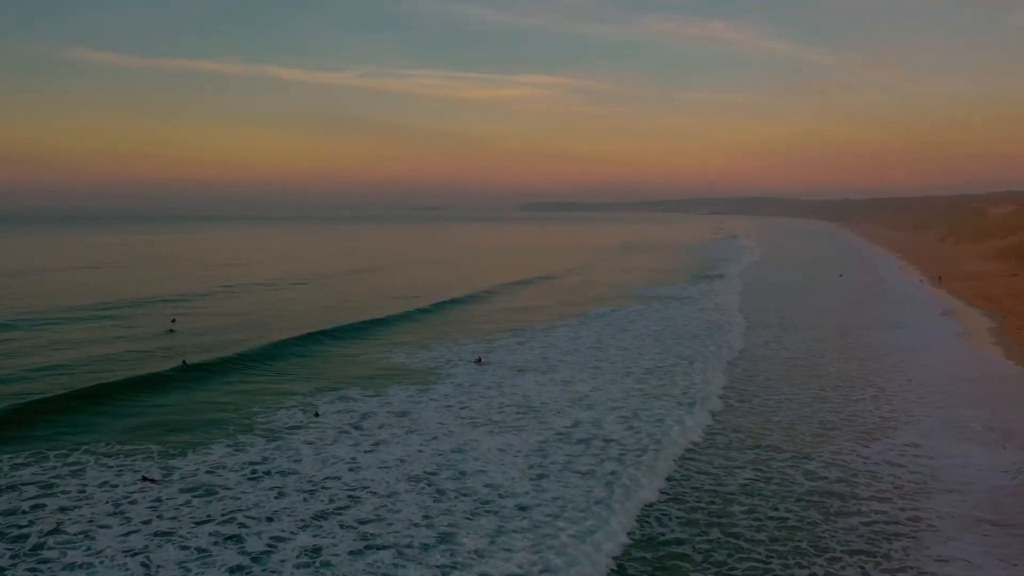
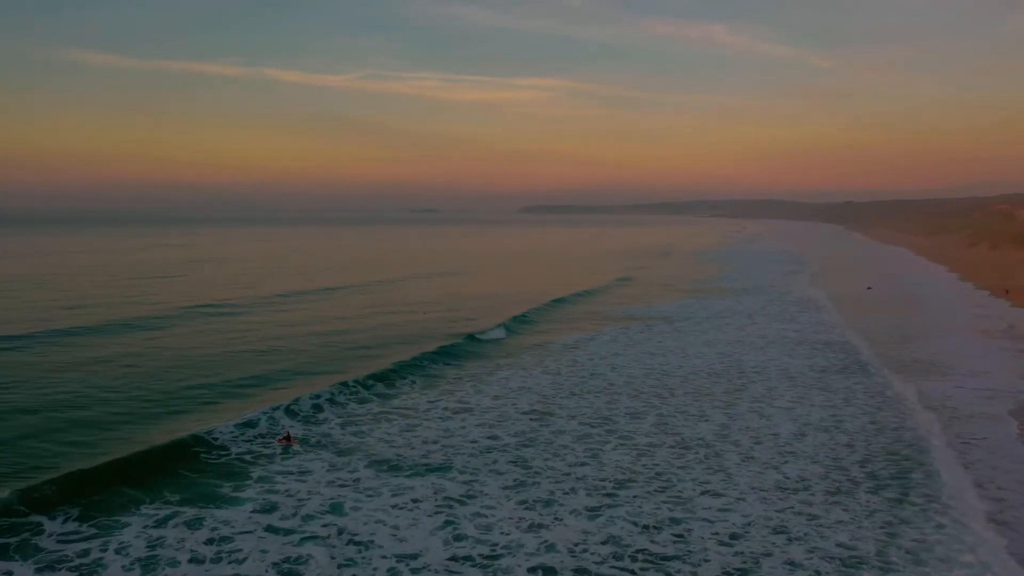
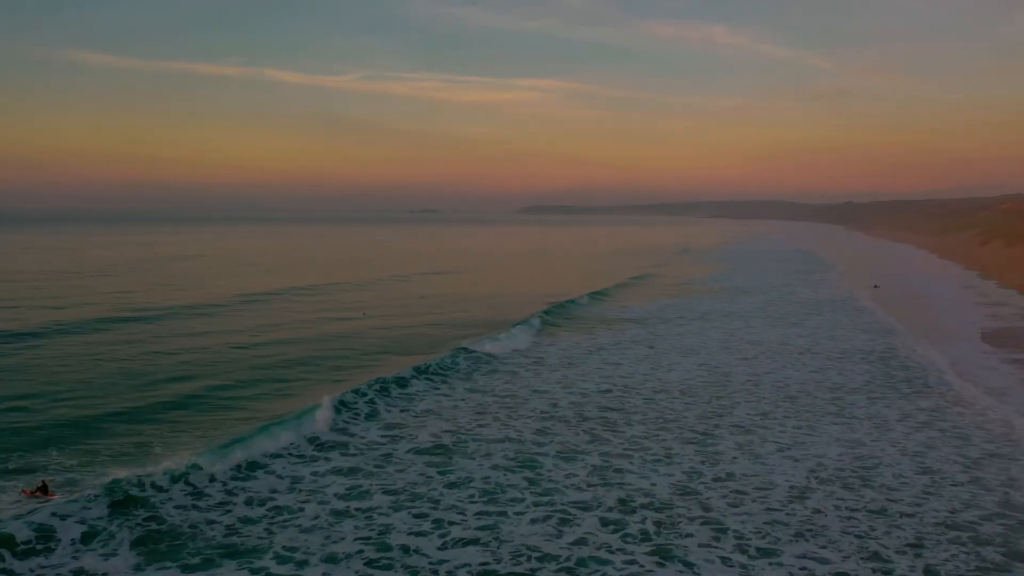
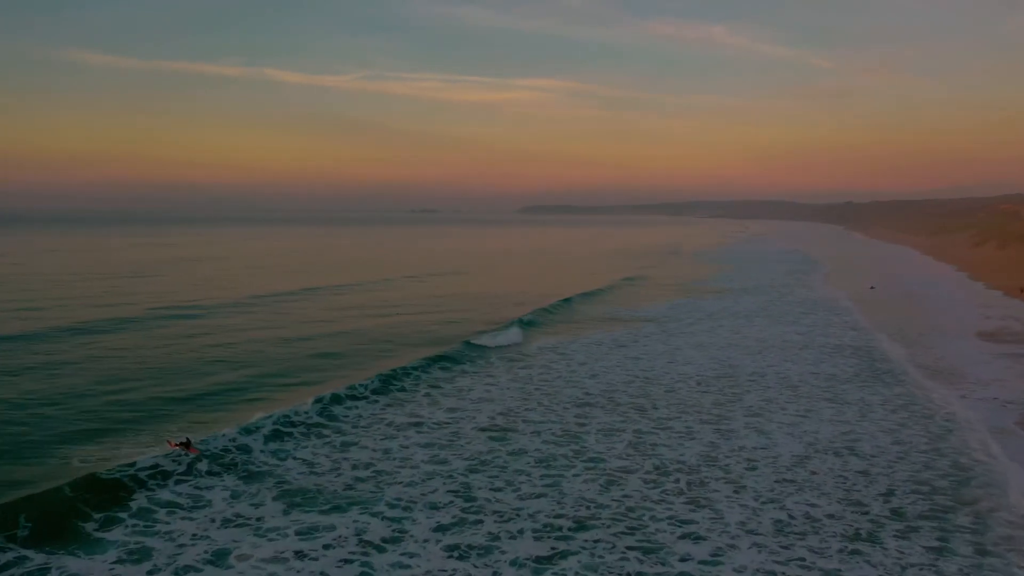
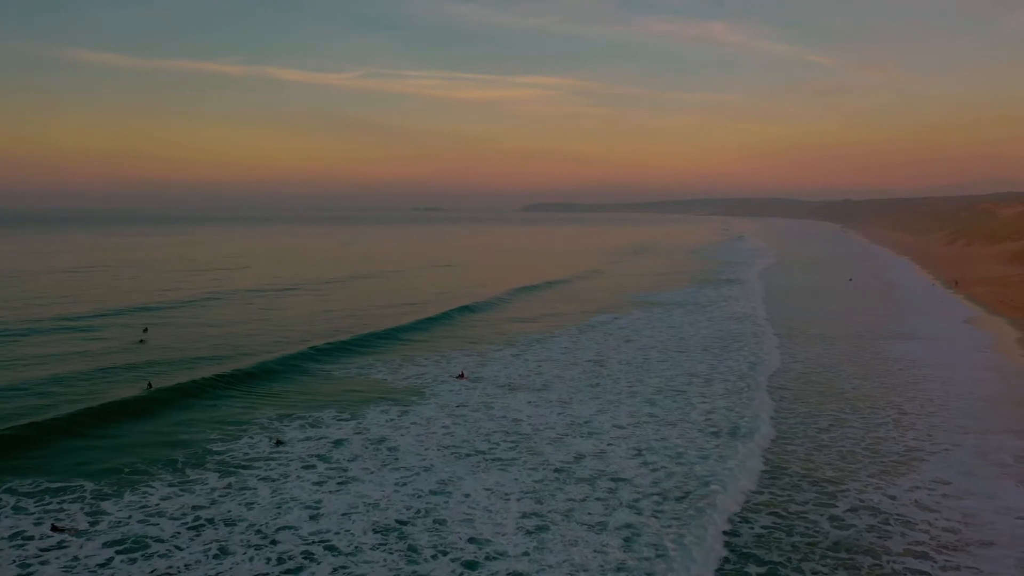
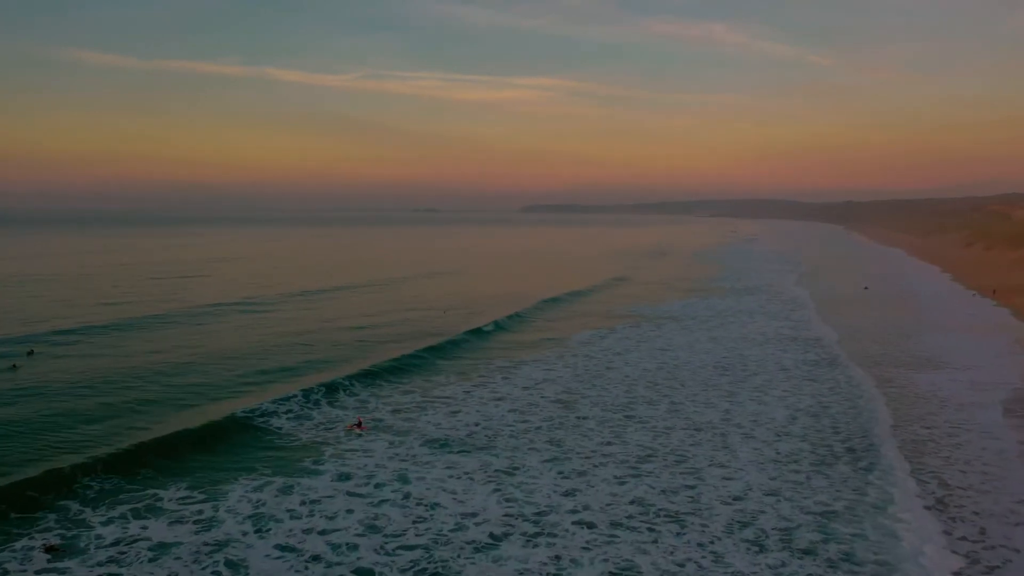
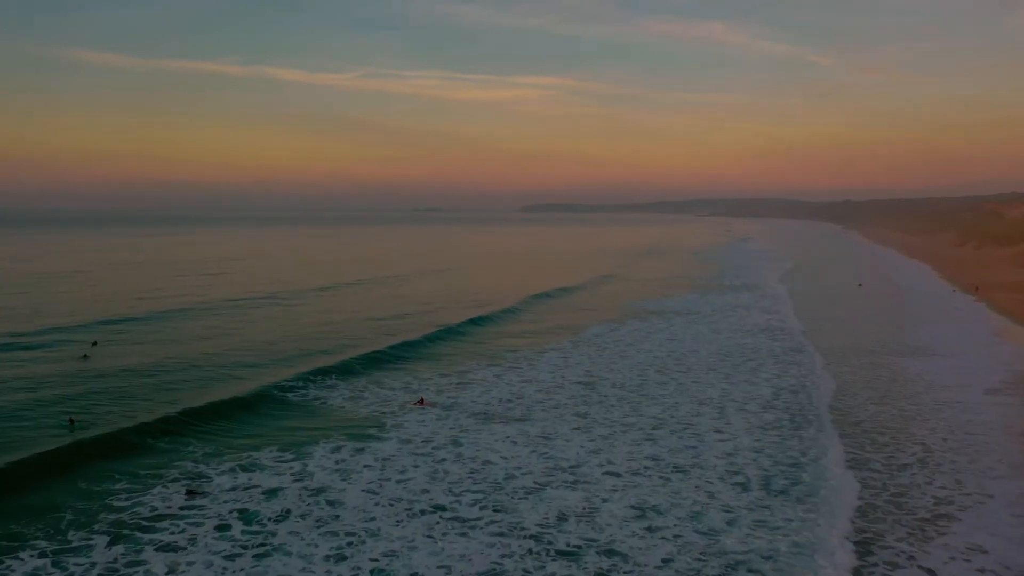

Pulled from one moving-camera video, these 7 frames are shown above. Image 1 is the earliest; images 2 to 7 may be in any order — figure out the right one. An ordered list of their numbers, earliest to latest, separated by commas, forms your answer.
5, 7, 6, 2, 4, 3
